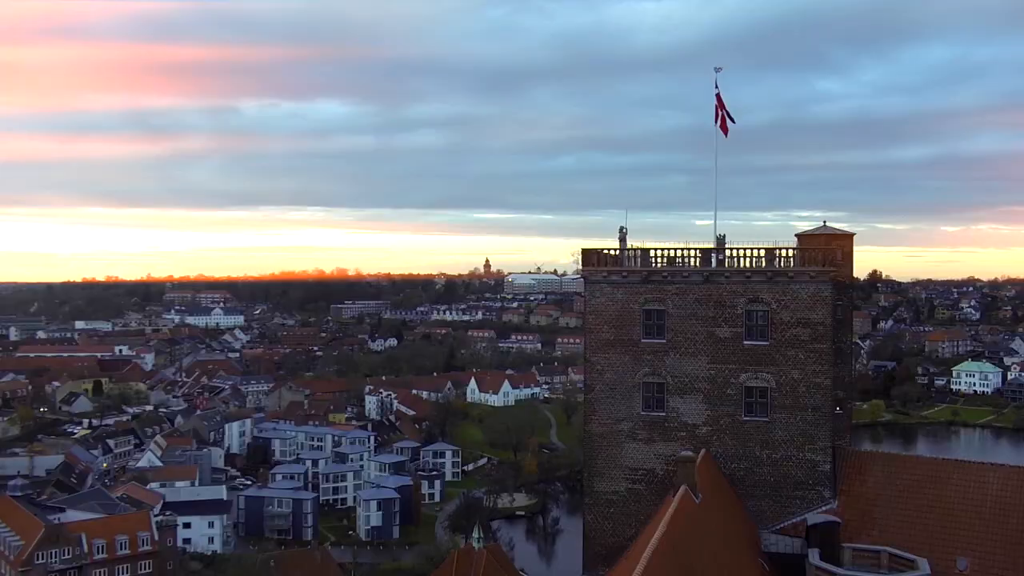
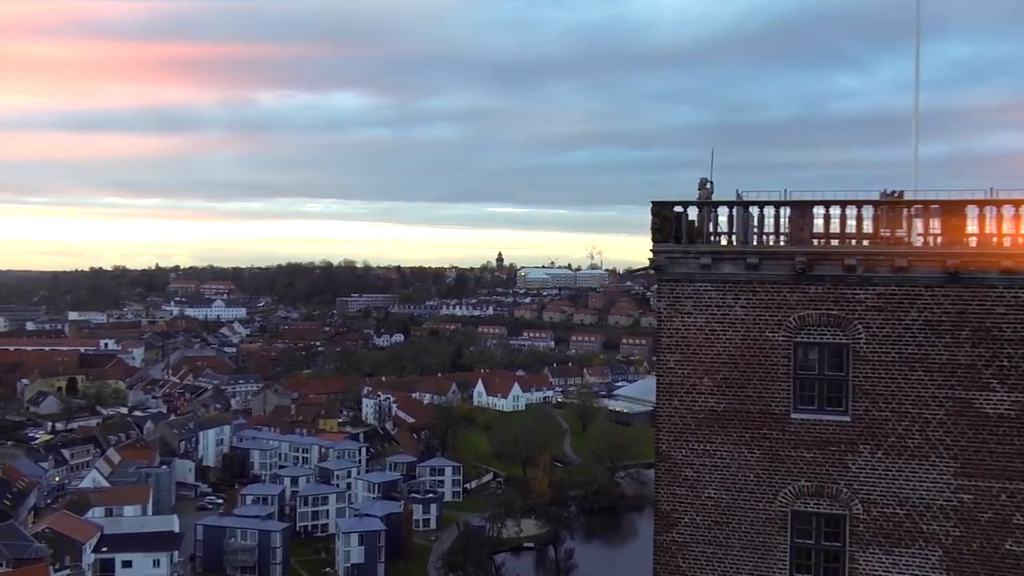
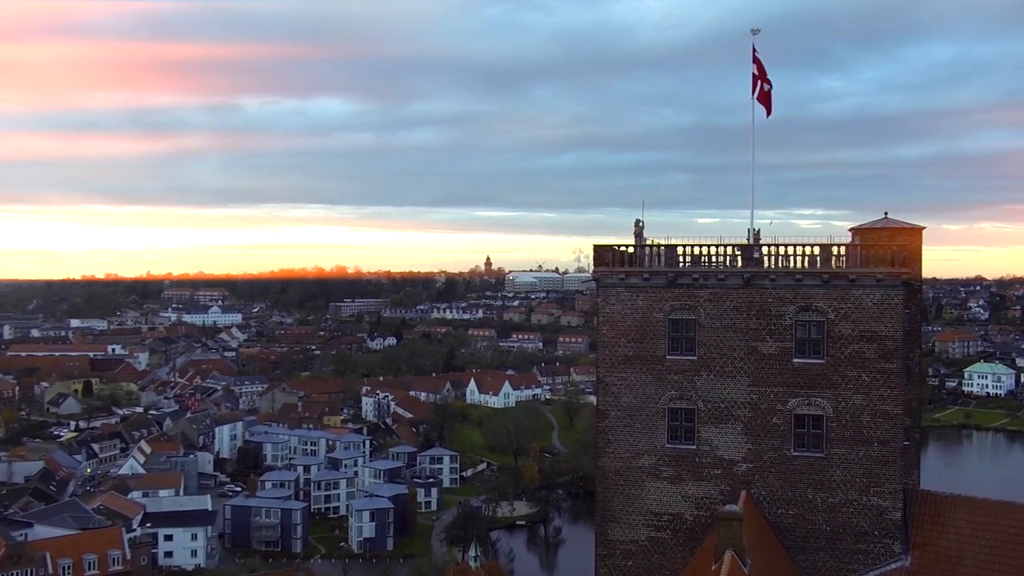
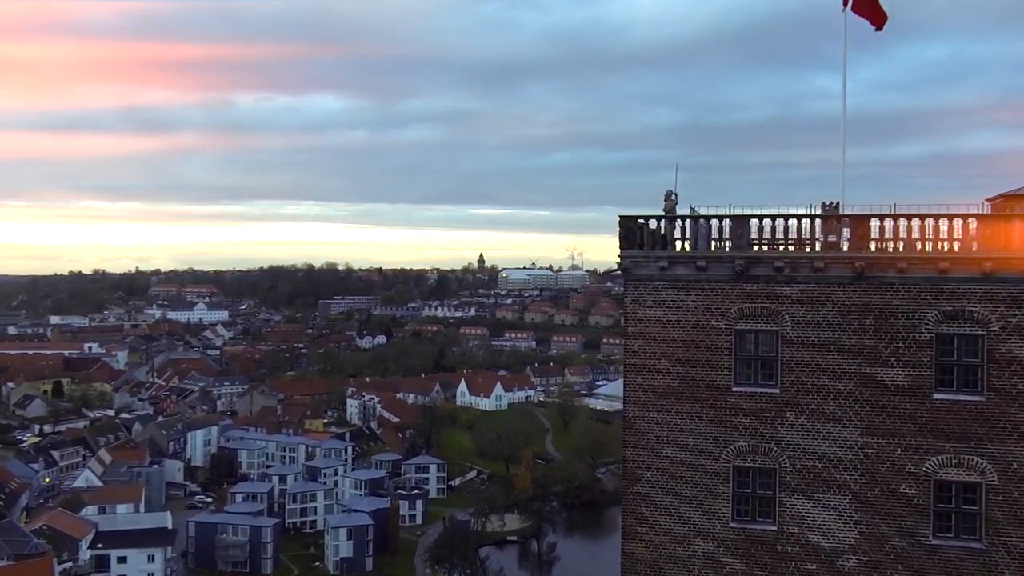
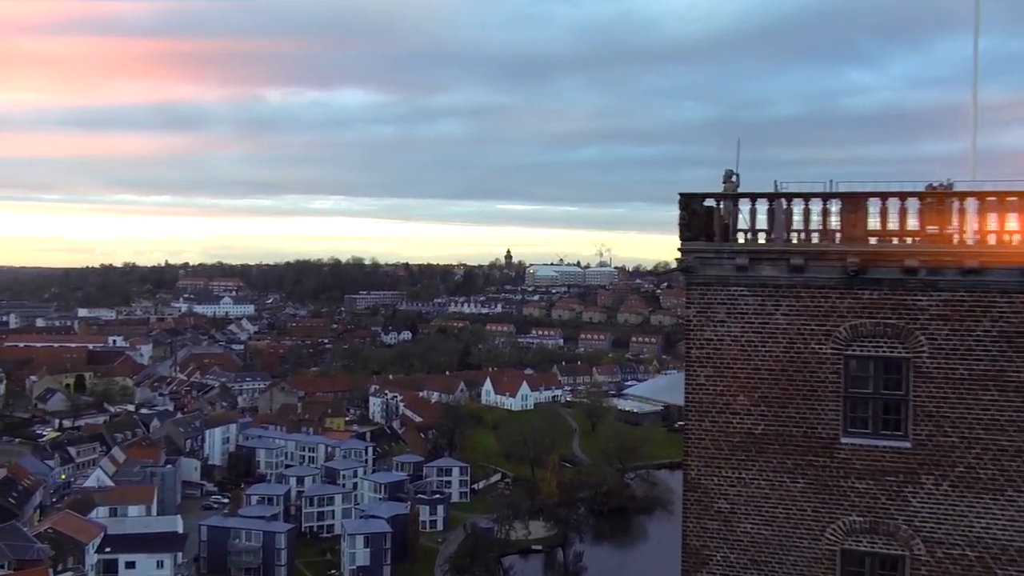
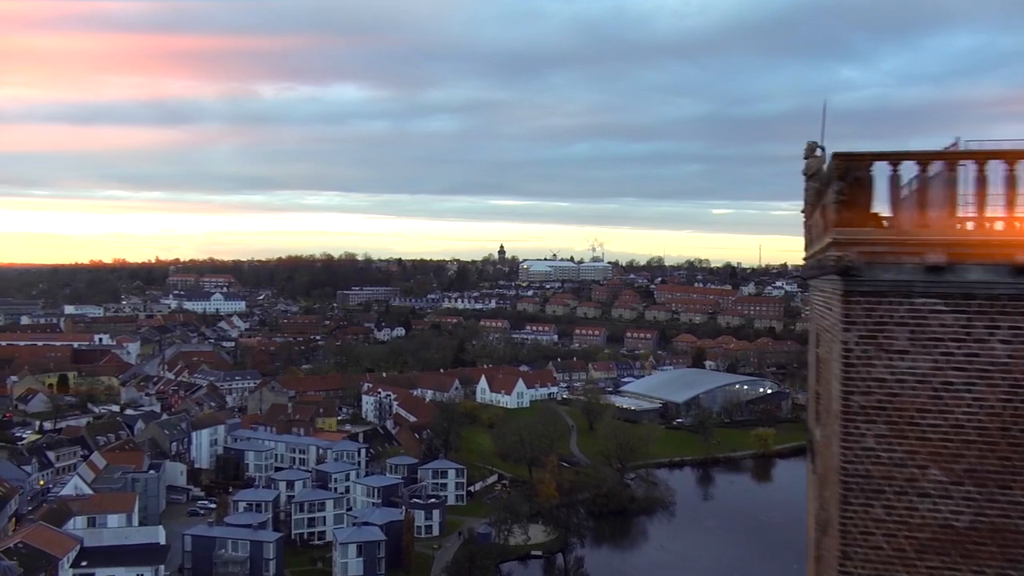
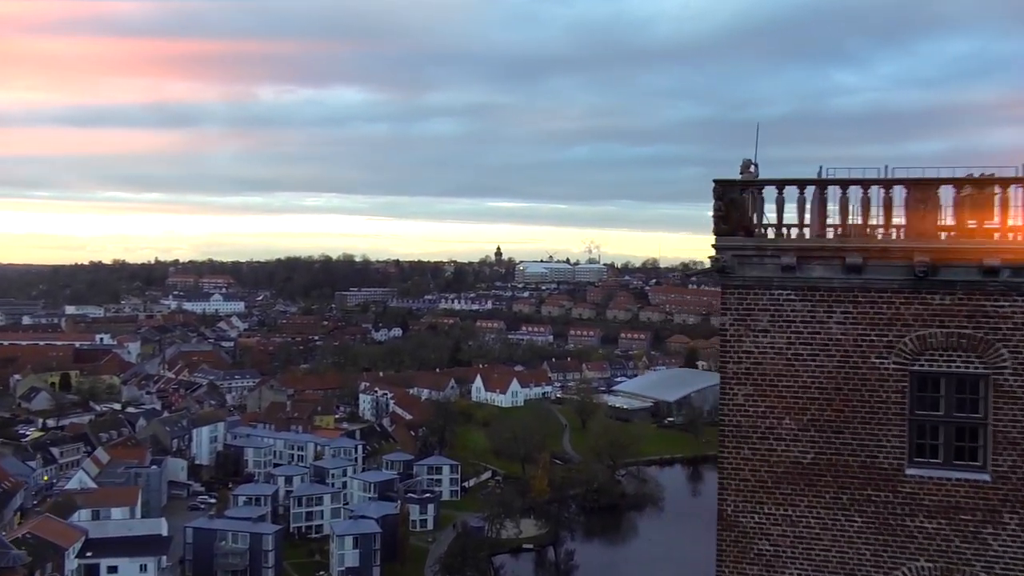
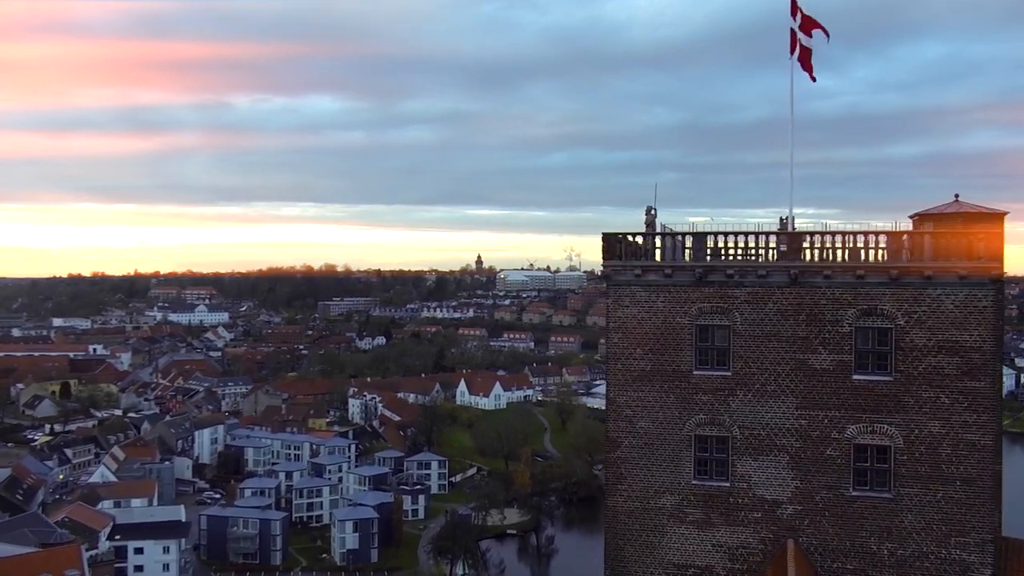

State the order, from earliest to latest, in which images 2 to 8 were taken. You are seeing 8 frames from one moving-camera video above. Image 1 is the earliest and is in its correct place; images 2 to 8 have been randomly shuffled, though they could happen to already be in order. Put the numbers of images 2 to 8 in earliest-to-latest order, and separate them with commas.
3, 8, 4, 2, 5, 7, 6
